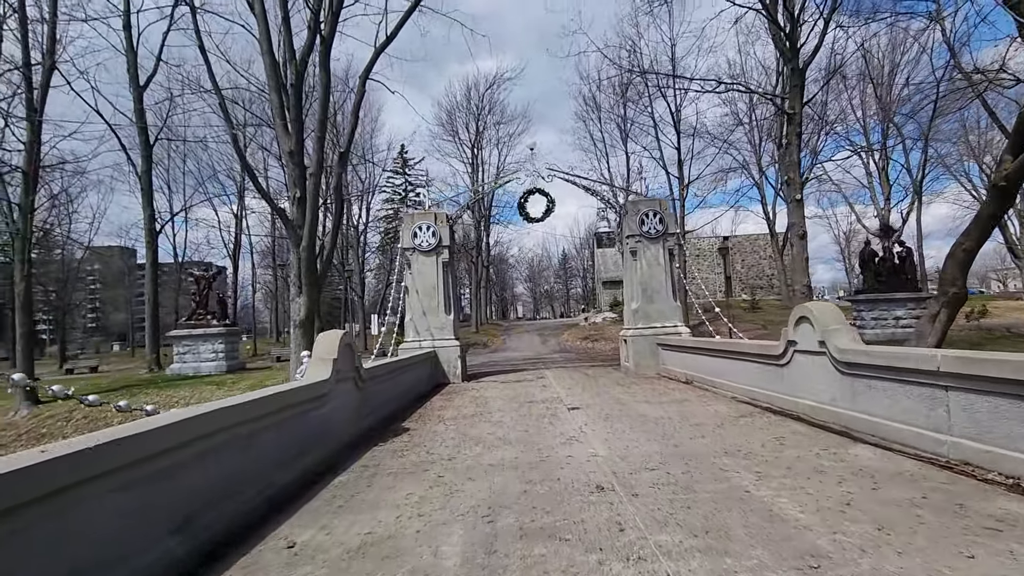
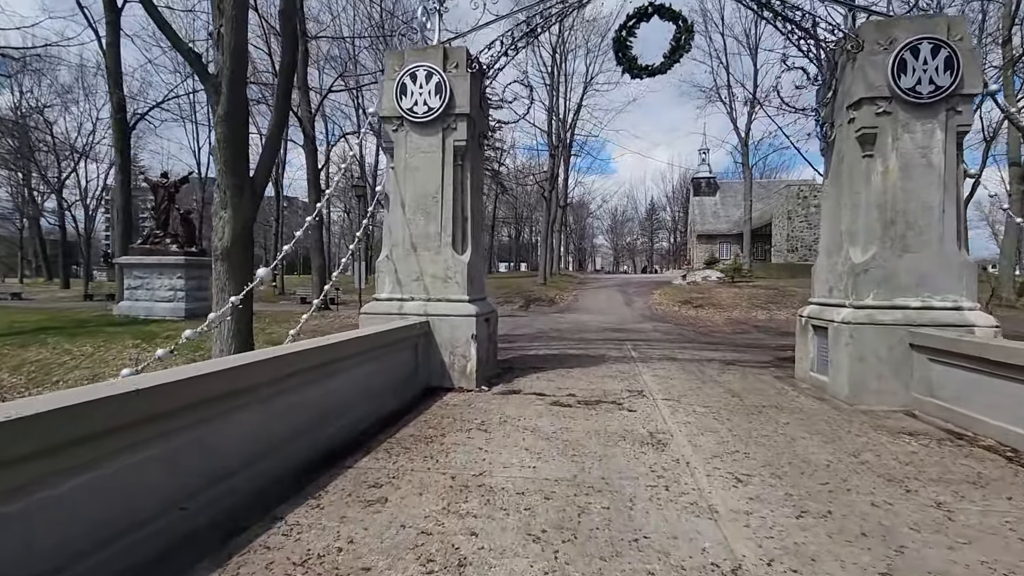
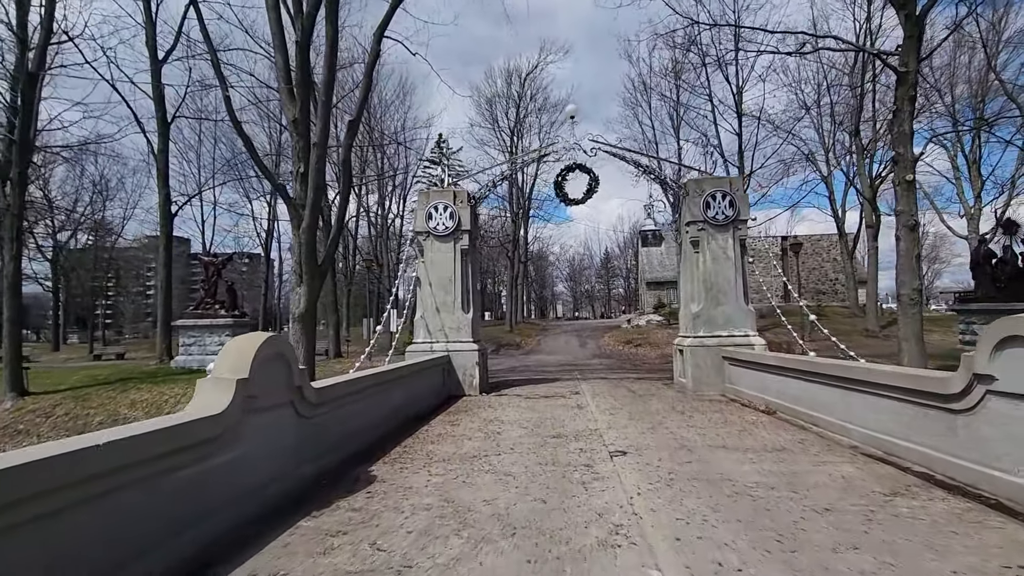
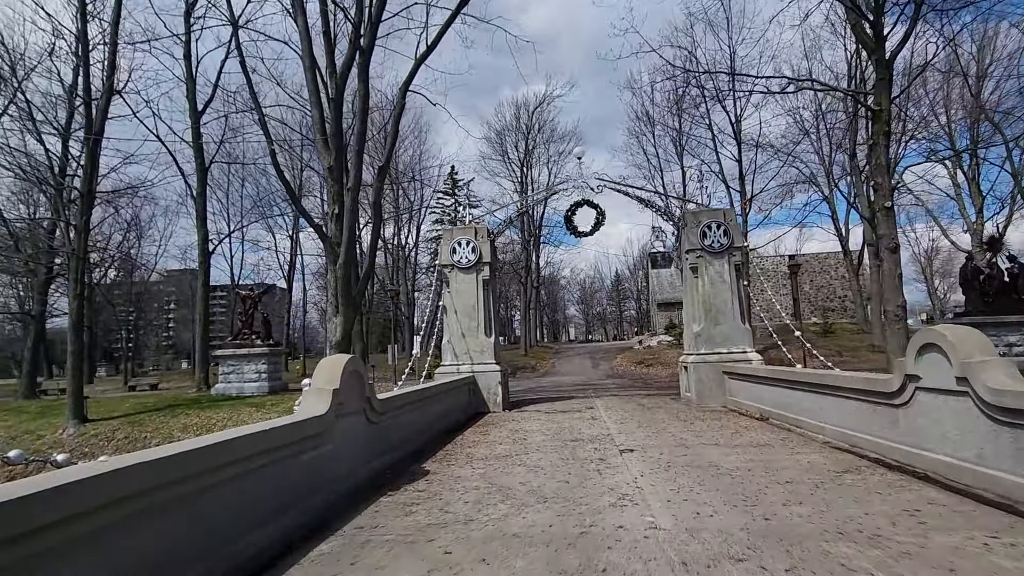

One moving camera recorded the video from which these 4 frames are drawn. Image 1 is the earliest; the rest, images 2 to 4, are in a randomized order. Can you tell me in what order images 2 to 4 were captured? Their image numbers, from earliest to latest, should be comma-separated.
4, 3, 2
